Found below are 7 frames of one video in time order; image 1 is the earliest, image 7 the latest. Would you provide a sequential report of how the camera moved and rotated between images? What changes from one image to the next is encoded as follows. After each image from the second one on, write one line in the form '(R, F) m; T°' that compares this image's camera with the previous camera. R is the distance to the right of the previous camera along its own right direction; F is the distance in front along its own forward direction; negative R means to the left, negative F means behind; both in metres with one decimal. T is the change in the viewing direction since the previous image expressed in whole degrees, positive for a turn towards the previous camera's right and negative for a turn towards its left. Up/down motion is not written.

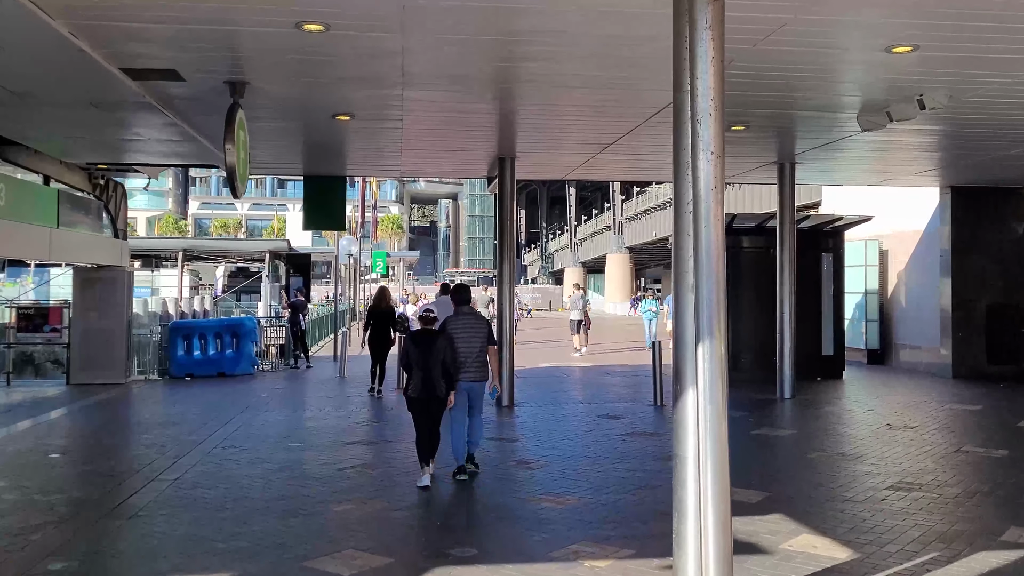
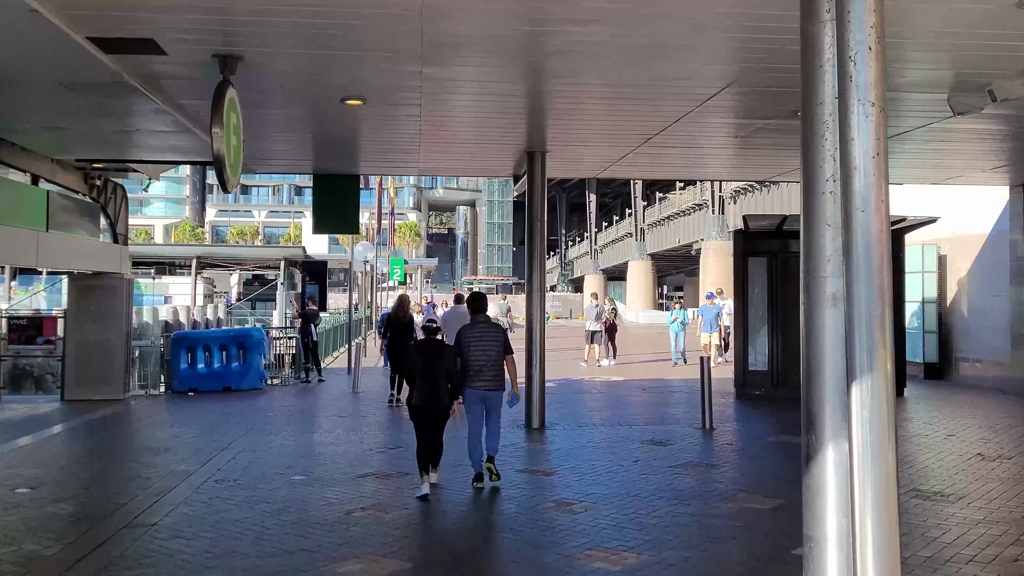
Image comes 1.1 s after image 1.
(-0.2, +1.2) m; -1°
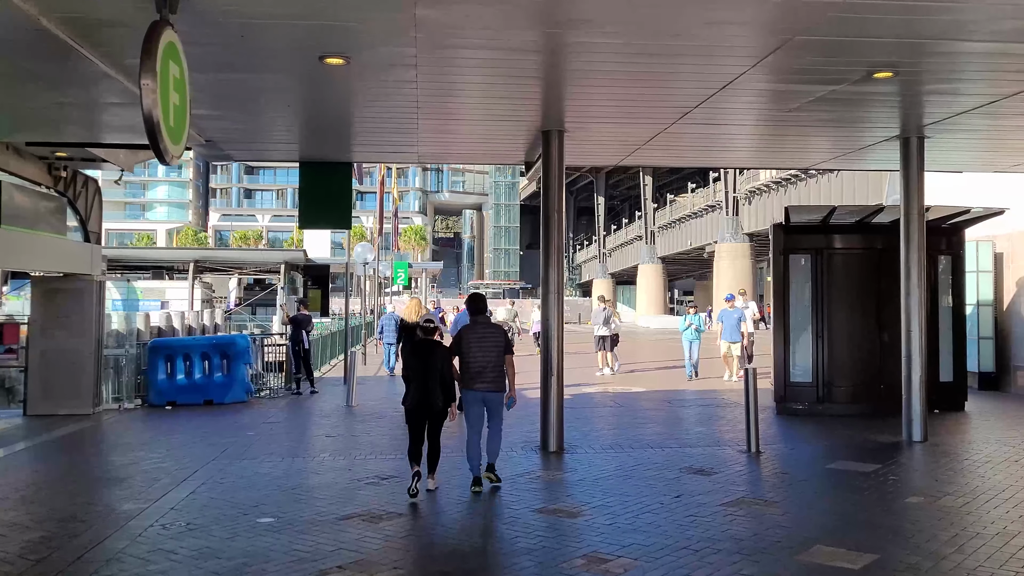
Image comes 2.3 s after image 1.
(-0.1, +1.4) m; 0°
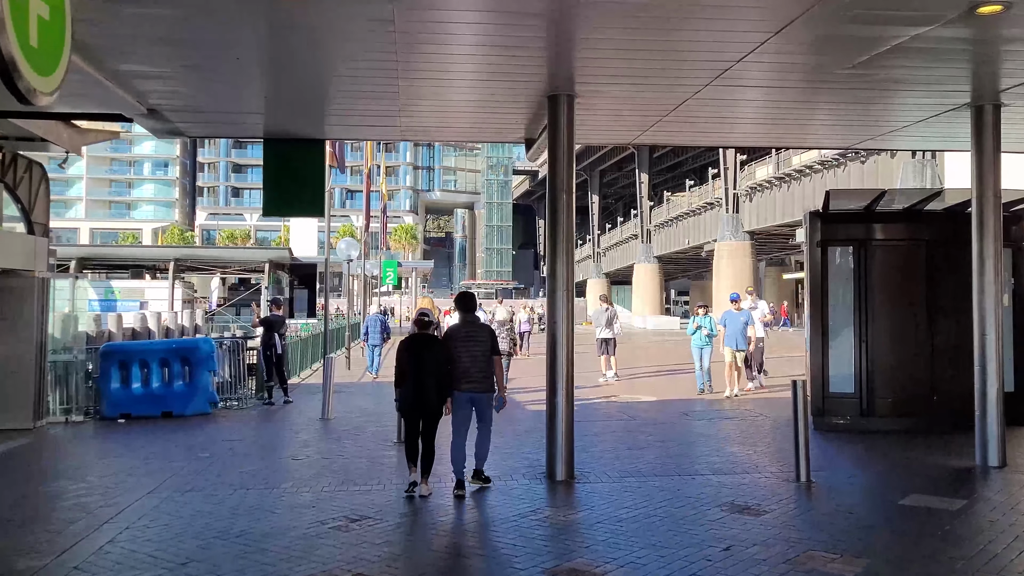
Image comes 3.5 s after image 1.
(-0.1, +1.5) m; +1°
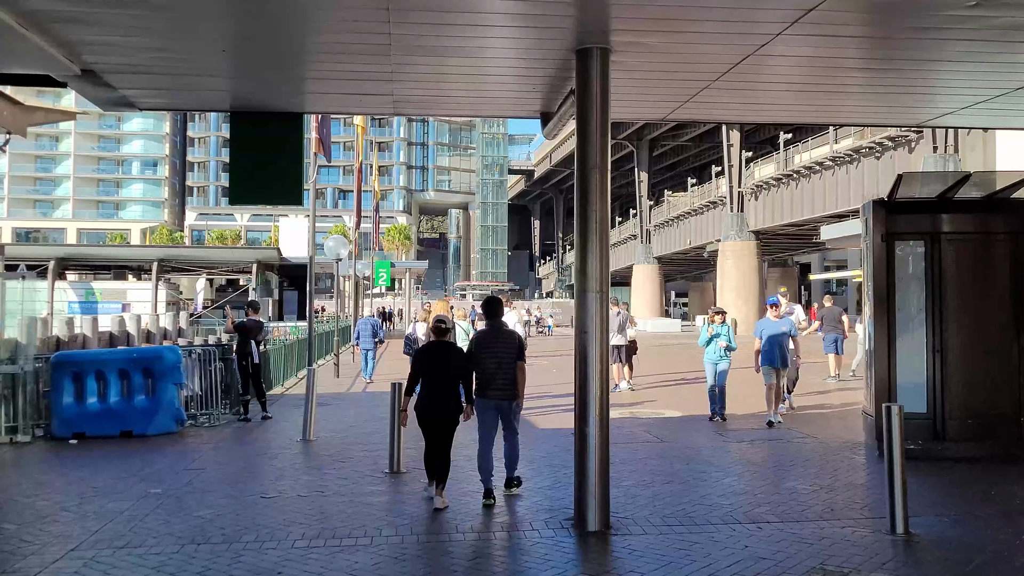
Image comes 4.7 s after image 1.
(-0.2, +1.5) m; 0°
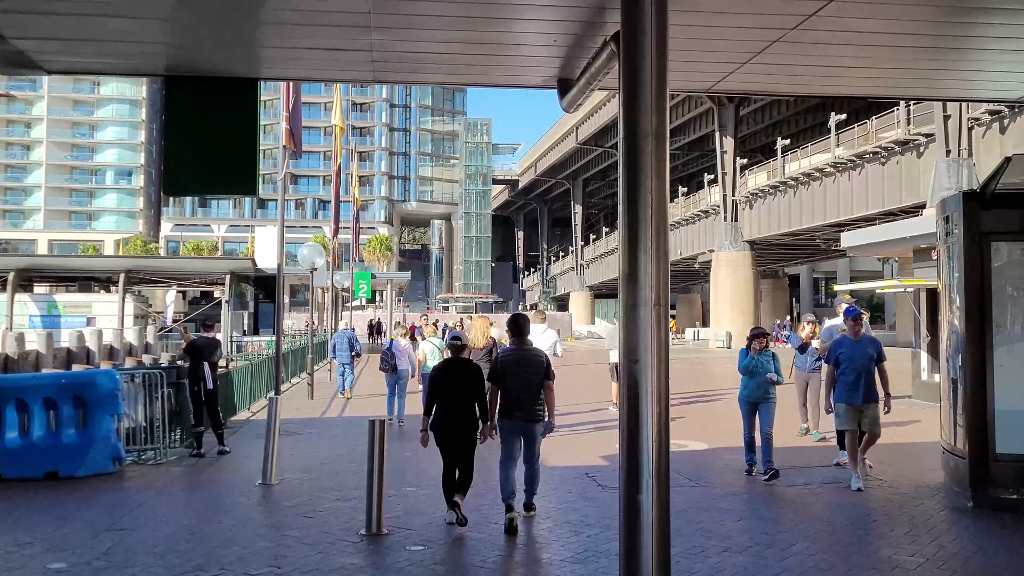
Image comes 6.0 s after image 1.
(-0.2, +1.7) m; +1°
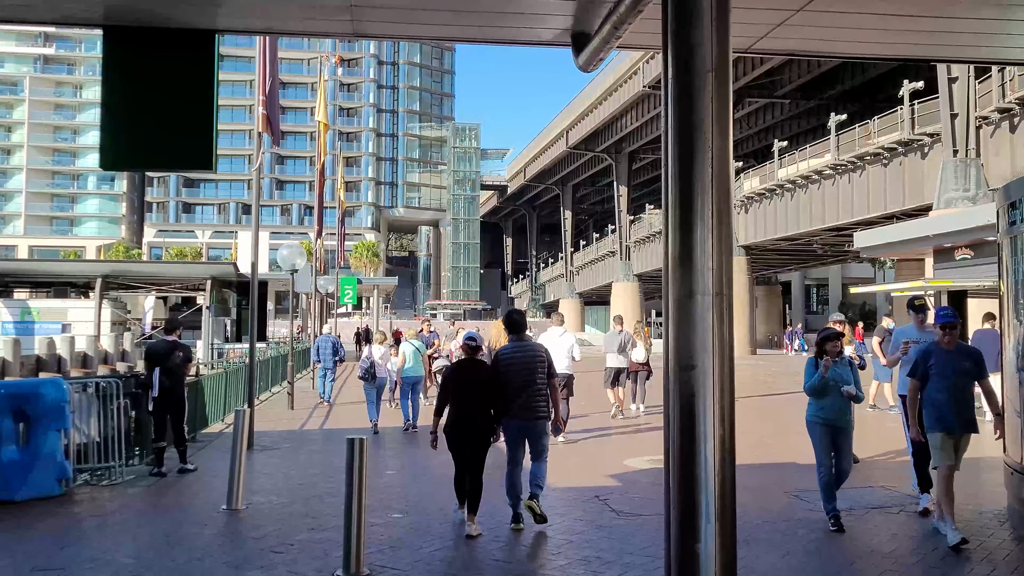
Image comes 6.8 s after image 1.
(-0.1, +1.0) m; +1°
